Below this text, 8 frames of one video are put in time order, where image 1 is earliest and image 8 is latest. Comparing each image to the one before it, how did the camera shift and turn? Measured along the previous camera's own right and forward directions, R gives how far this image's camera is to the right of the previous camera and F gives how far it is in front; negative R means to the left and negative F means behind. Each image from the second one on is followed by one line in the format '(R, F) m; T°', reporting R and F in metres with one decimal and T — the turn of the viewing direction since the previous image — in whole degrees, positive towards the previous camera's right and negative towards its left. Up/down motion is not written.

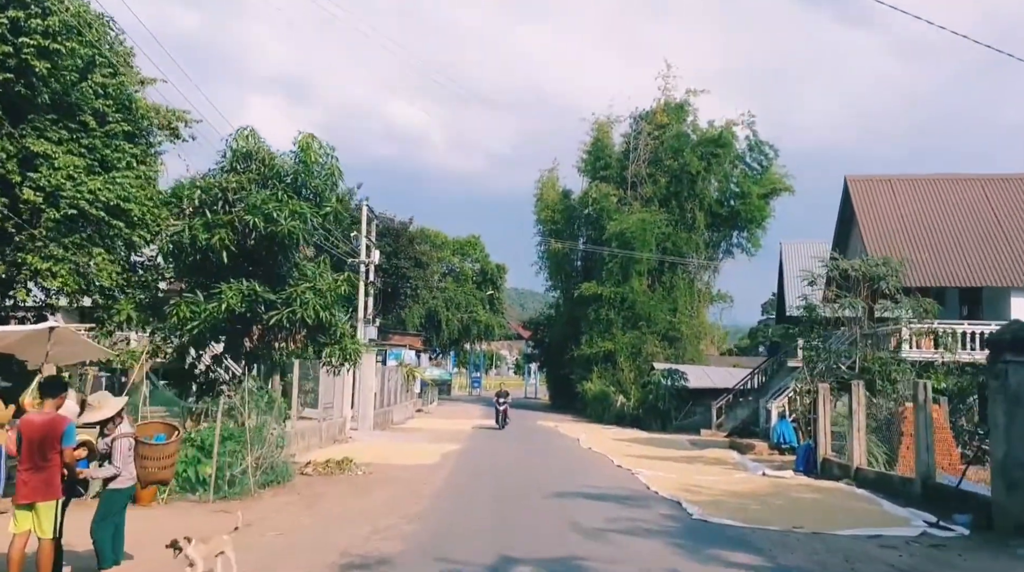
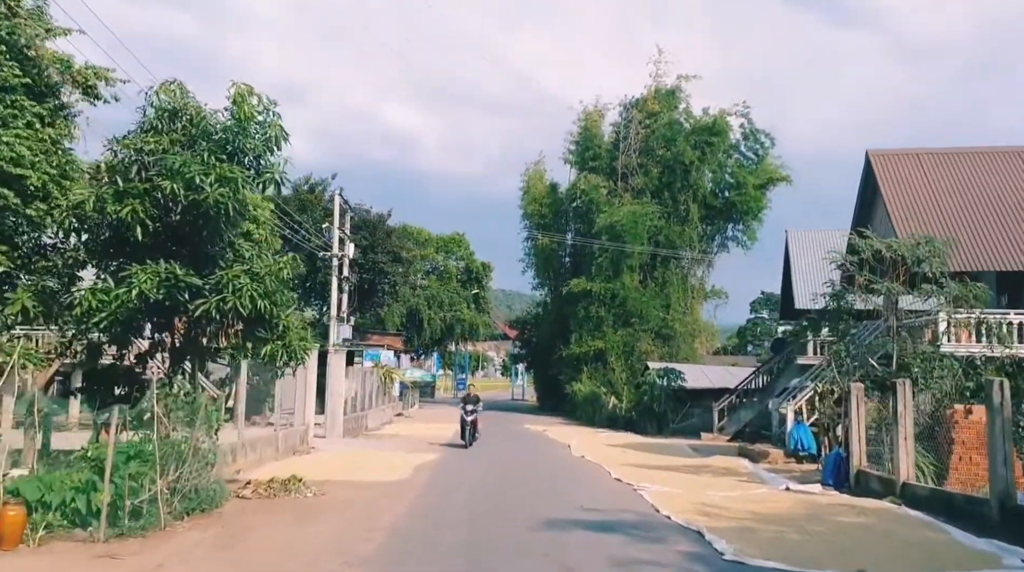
(+0.1, +2.9) m; +1°
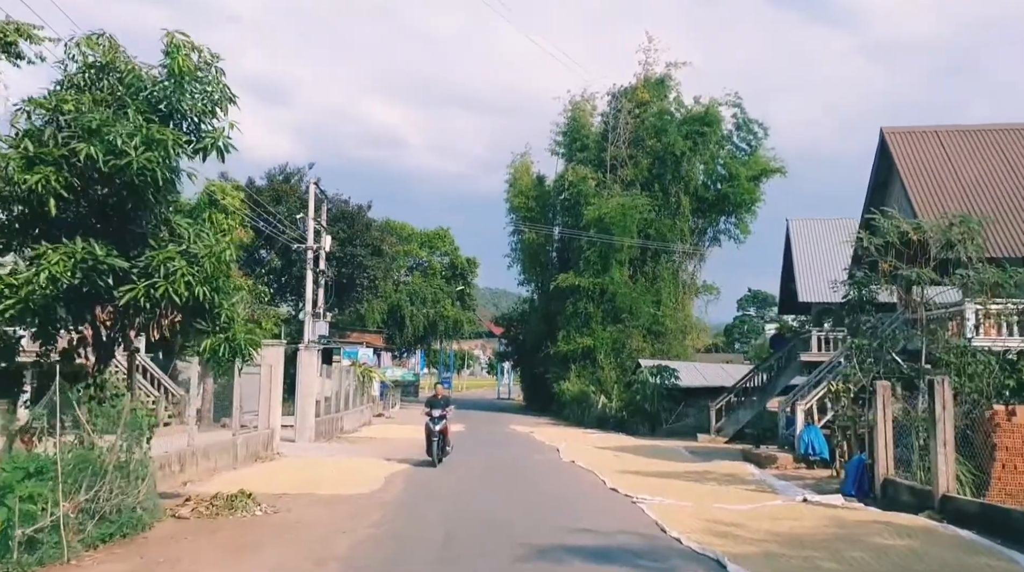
(+0.1, +2.0) m; +1°
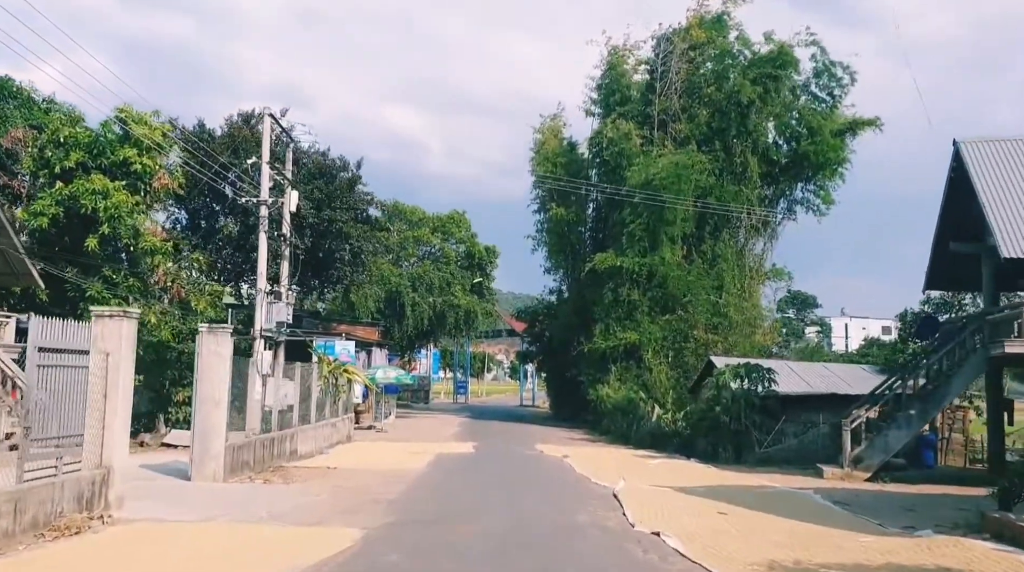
(-0.1, +10.2) m; -1°
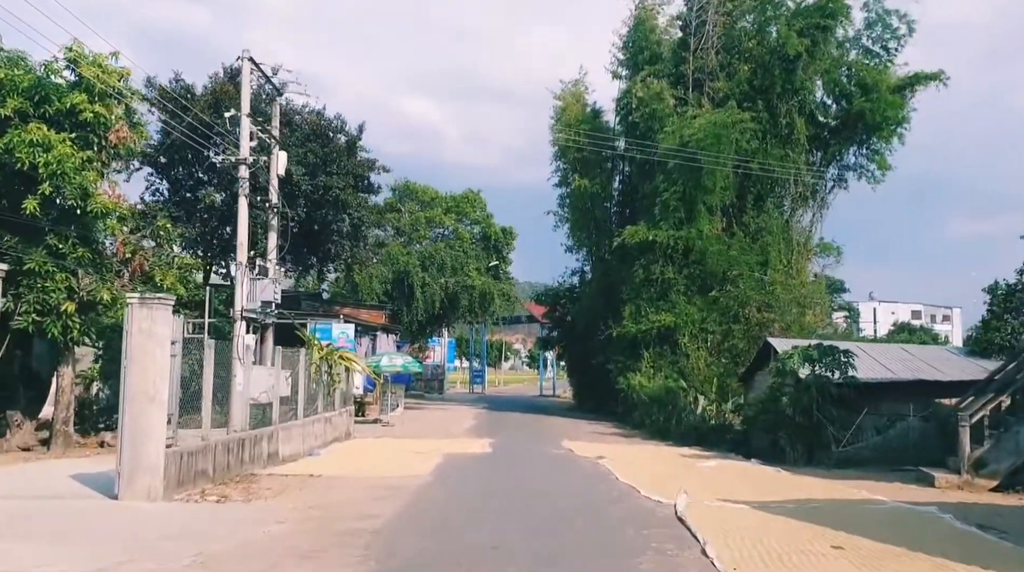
(-0.1, +4.1) m; -1°
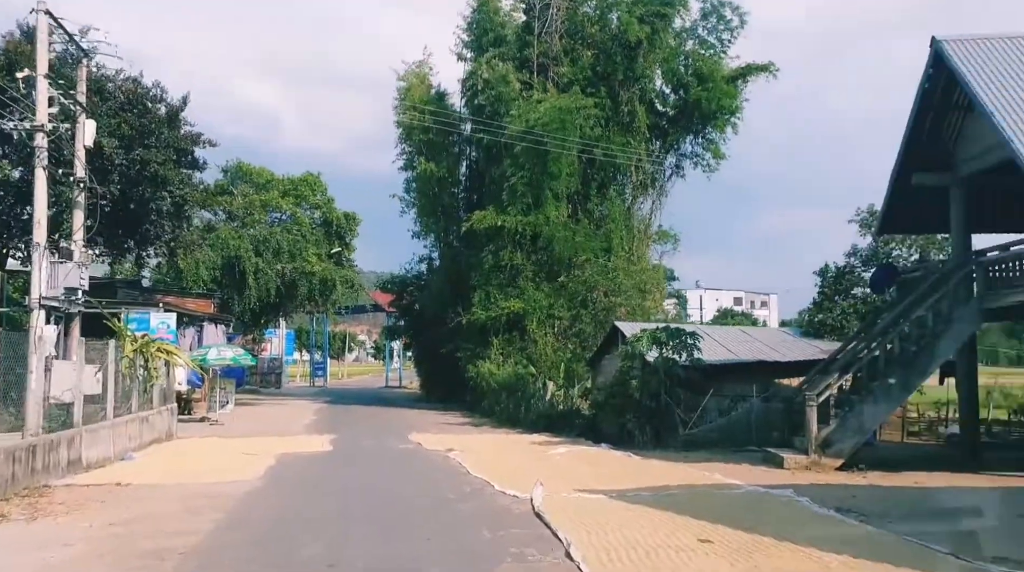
(0.0, +1.0) m; +9°
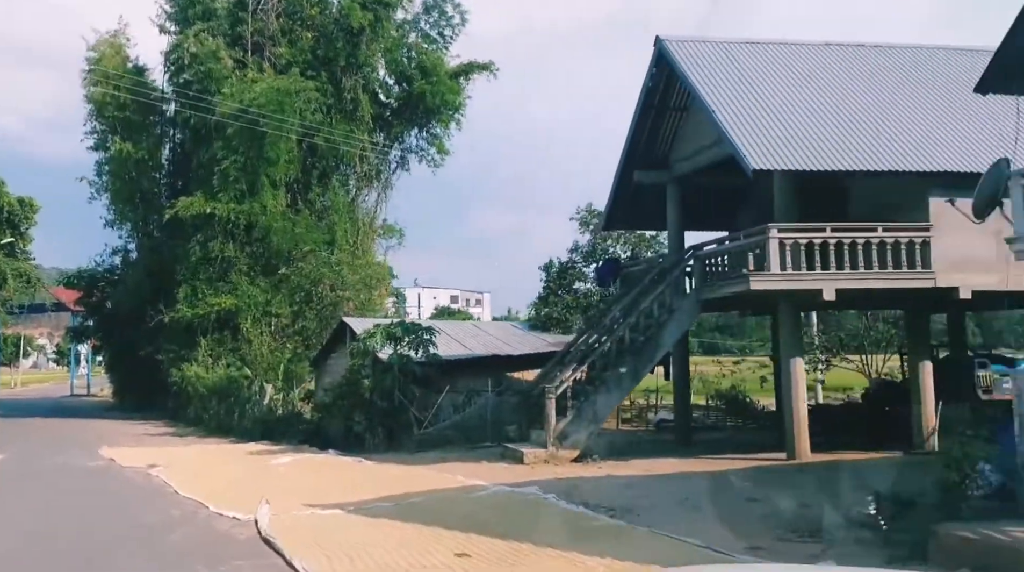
(-0.2, +1.5) m; +17°
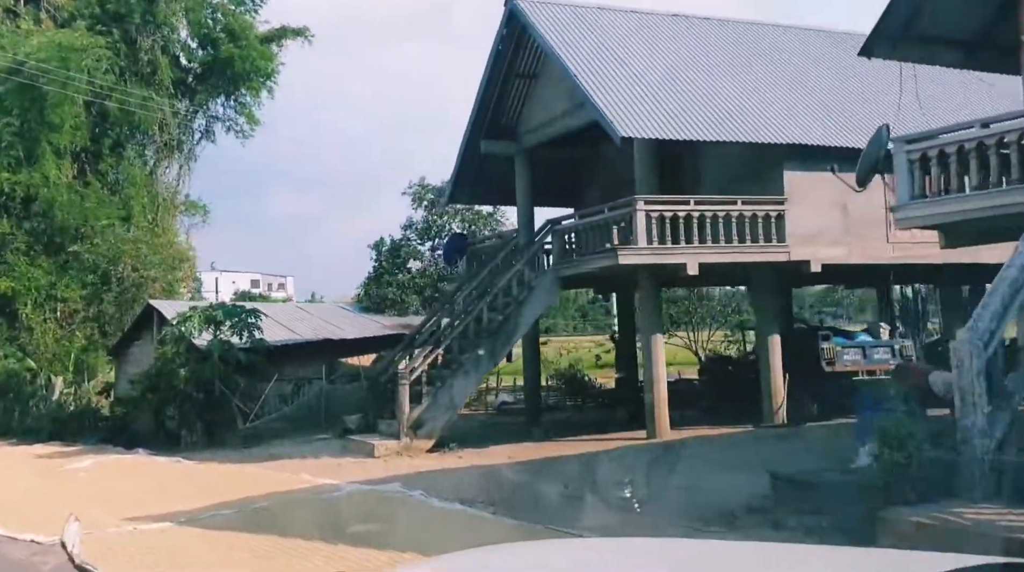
(-0.7, +1.3) m; +12°
